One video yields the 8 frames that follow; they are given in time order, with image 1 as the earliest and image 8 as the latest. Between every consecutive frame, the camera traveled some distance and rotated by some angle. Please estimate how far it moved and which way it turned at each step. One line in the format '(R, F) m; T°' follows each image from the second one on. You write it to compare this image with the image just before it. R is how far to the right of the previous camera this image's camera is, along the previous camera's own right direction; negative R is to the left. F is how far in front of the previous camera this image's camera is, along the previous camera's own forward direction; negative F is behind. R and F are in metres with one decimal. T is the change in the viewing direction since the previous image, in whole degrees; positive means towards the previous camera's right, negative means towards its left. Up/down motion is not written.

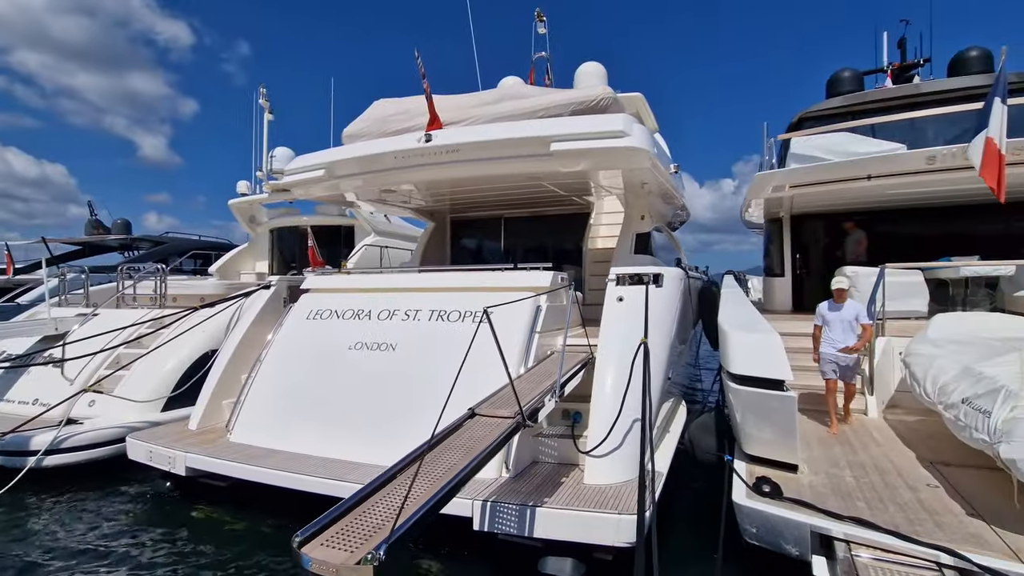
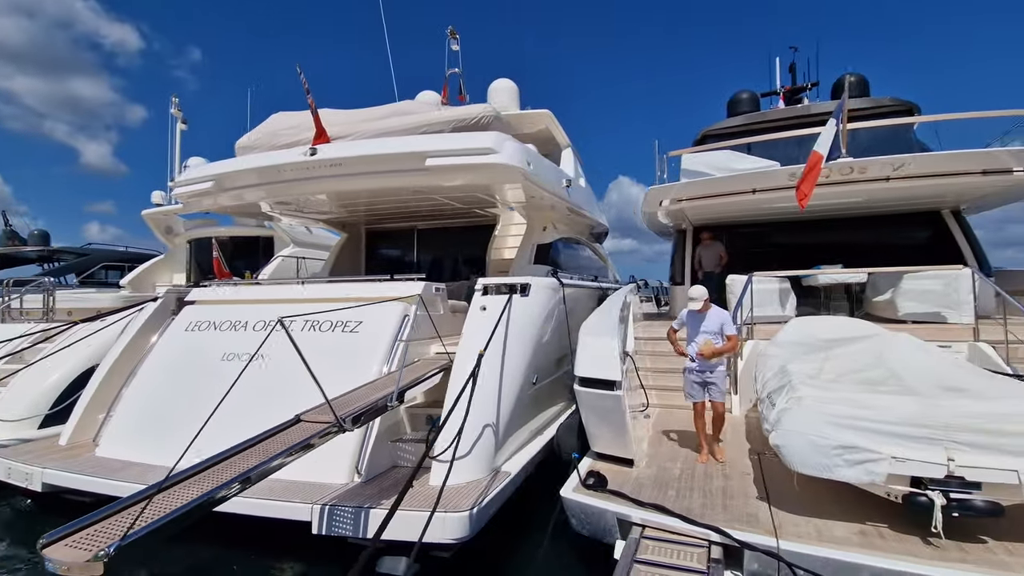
(+0.7, -0.2) m; +4°
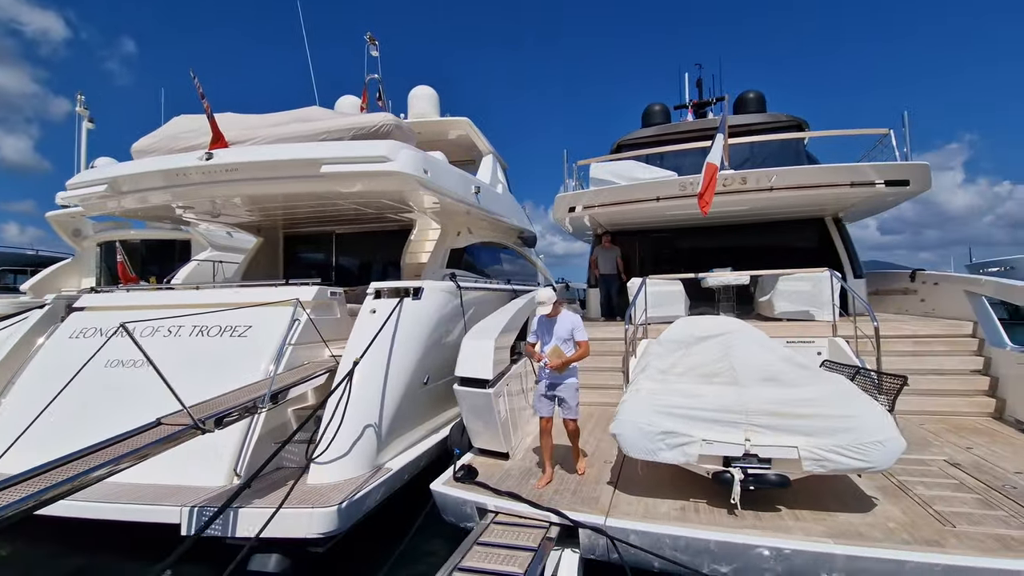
(+0.5, -0.2) m; +5°
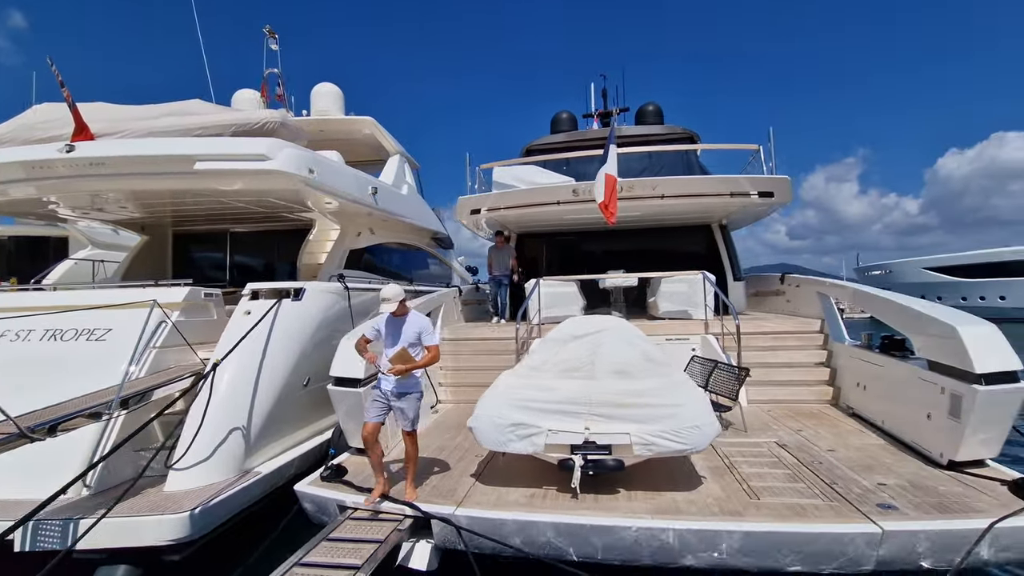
(+0.4, -0.1) m; +7°
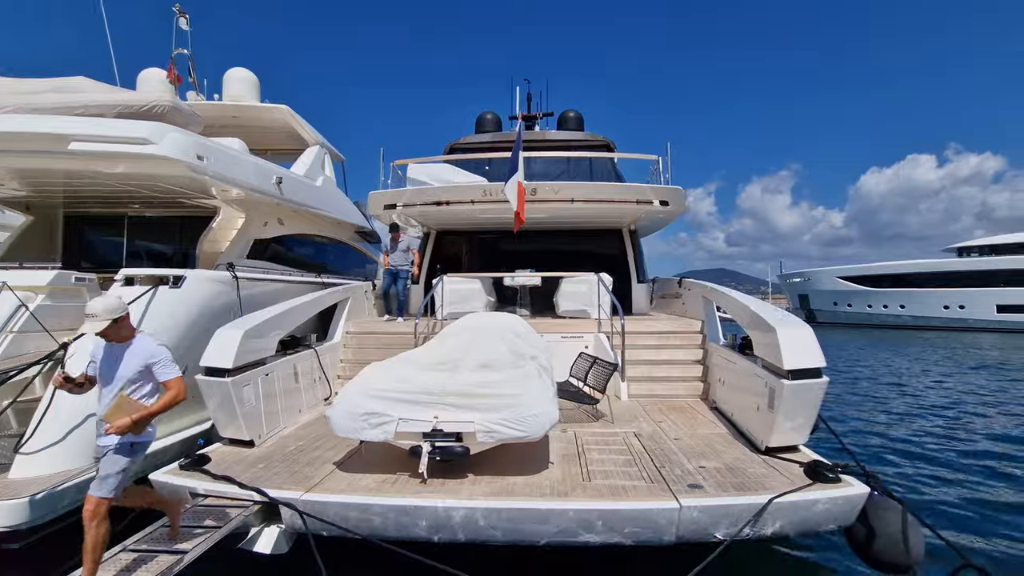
(+0.5, -0.2) m; +6°
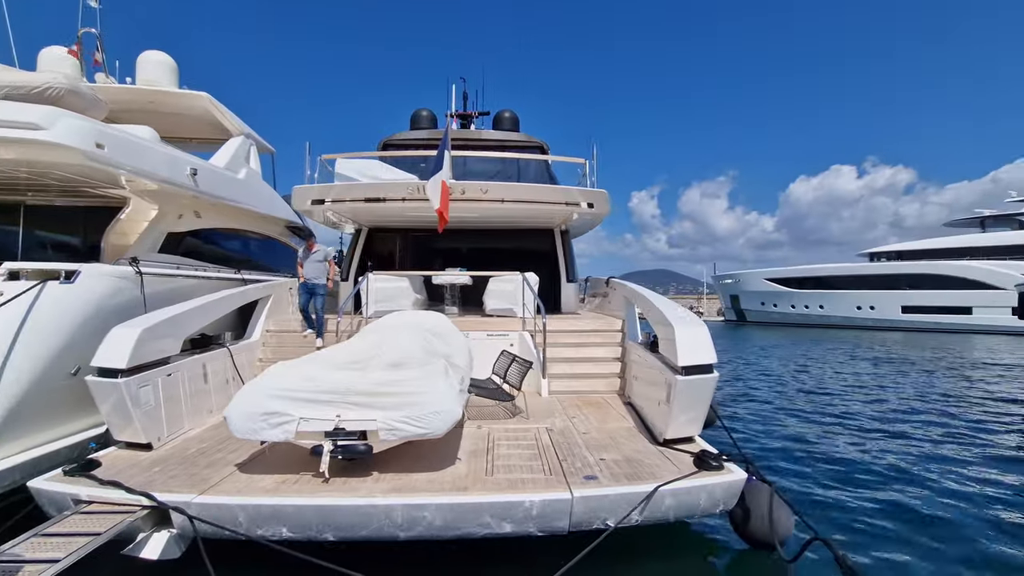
(+0.3, -0.1) m; +6°
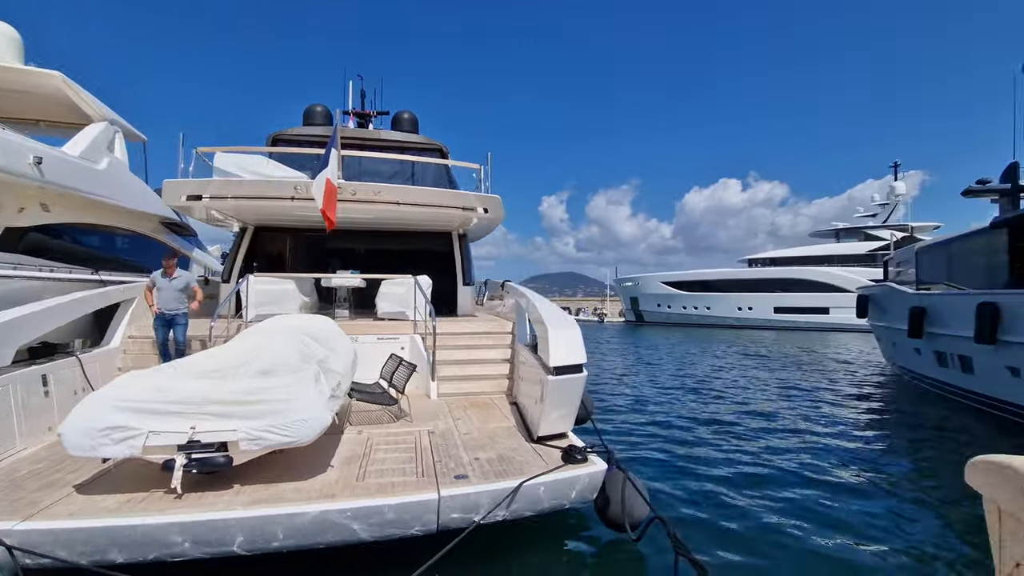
(+0.2, -0.1) m; +10°
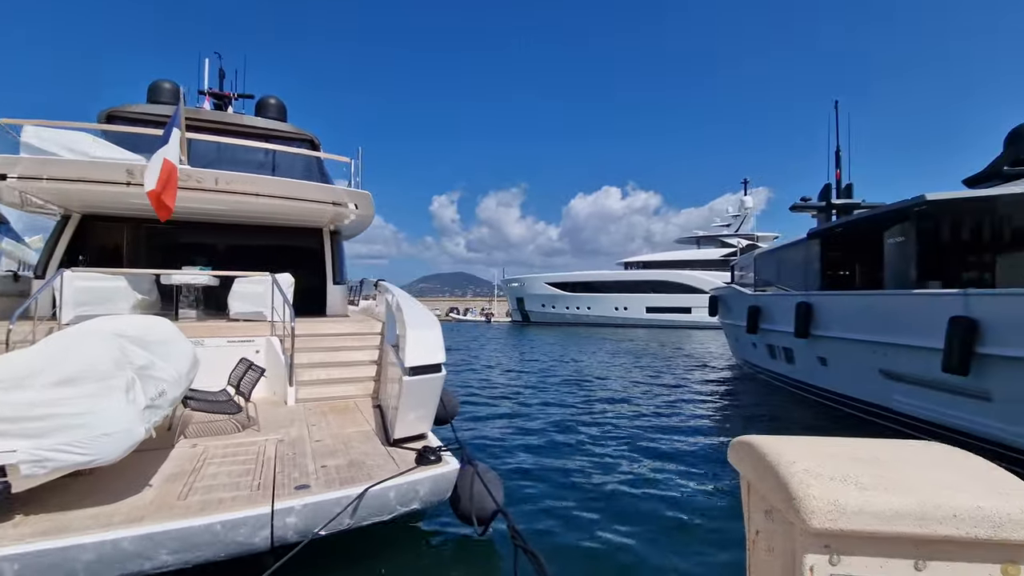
(+0.2, 0.0) m; +12°
